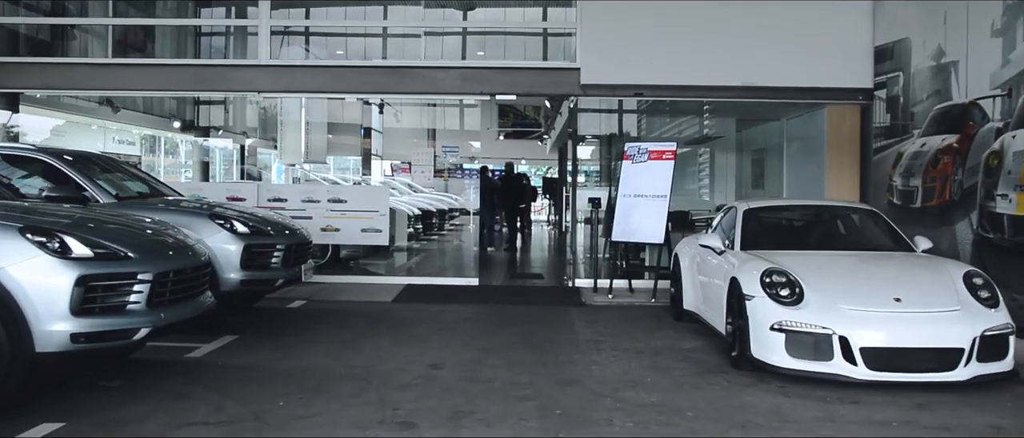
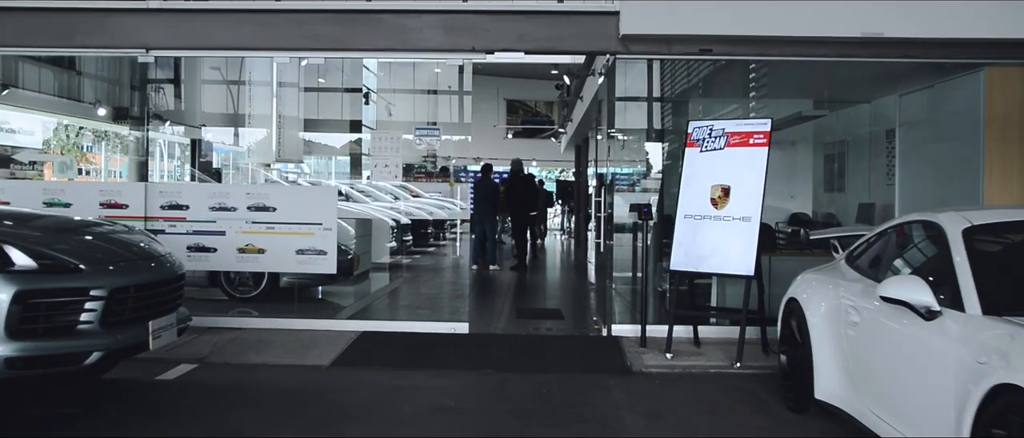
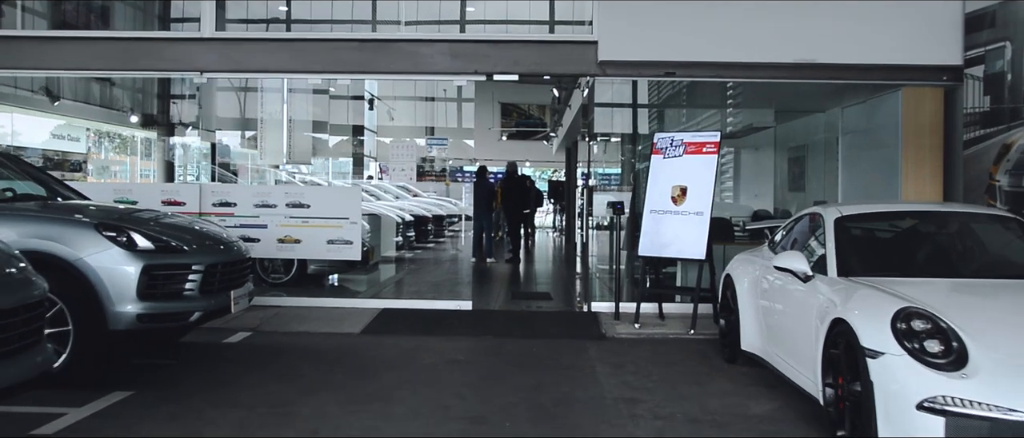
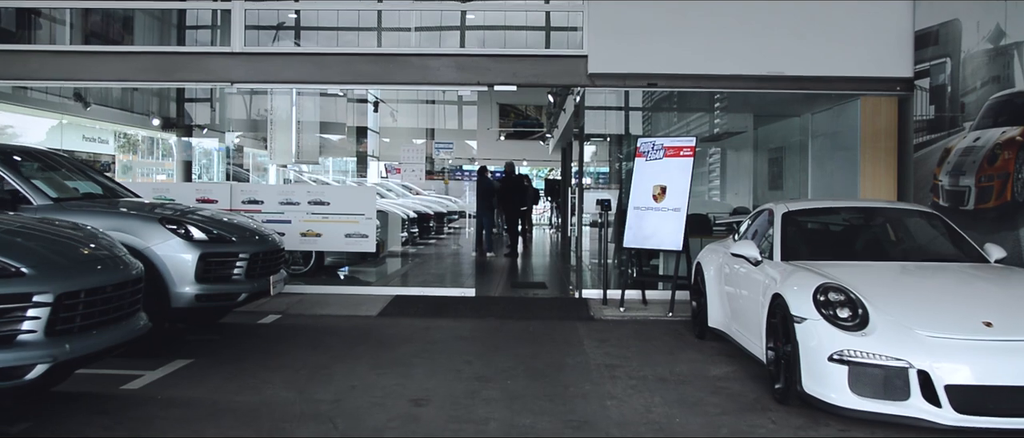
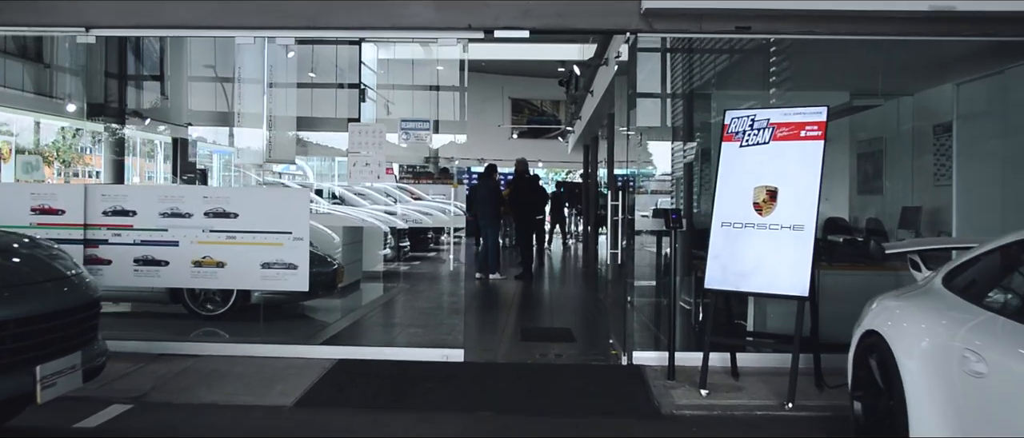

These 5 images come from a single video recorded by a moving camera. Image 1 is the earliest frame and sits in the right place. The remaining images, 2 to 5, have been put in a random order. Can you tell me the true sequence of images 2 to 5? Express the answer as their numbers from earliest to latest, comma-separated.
4, 3, 2, 5
